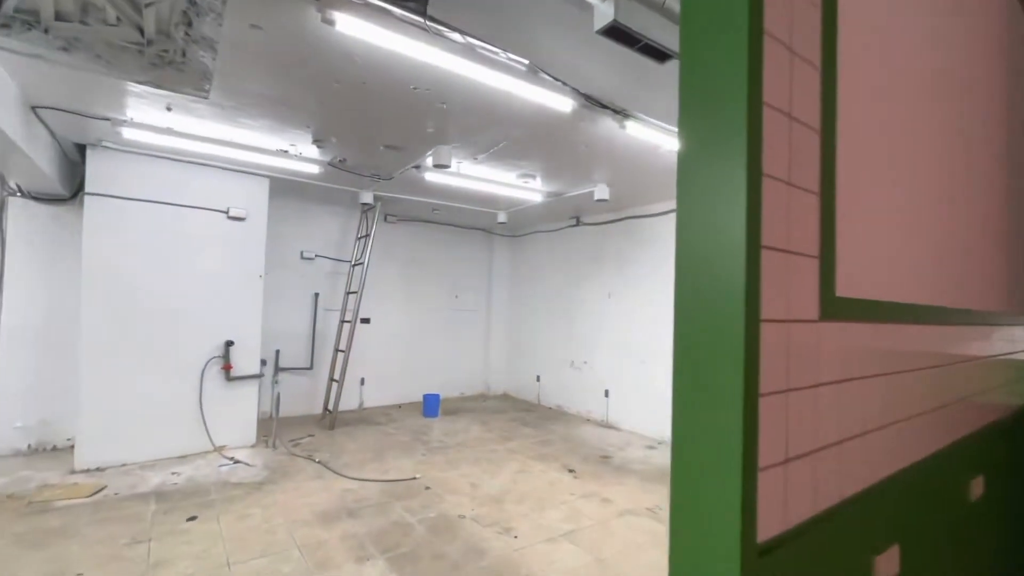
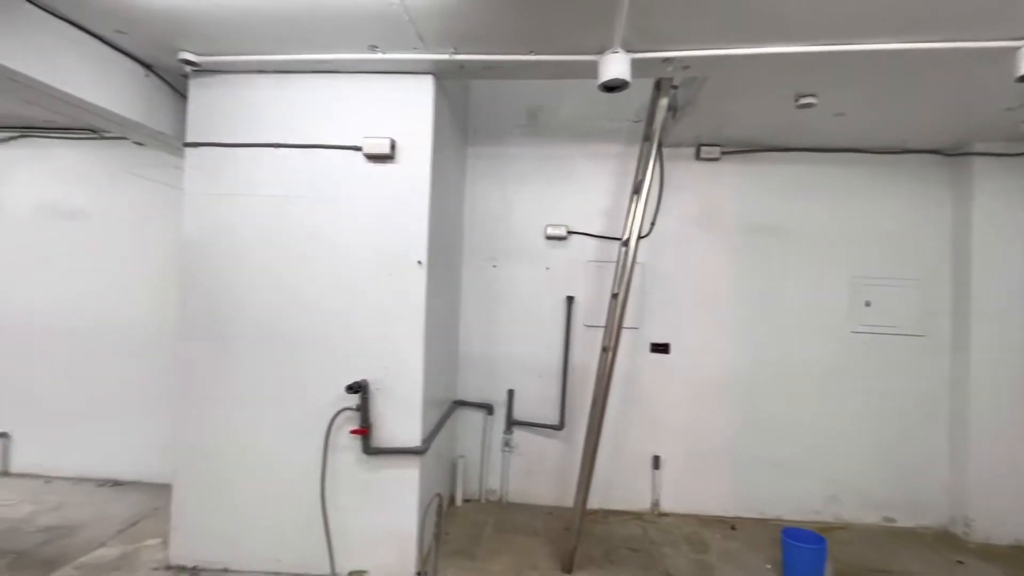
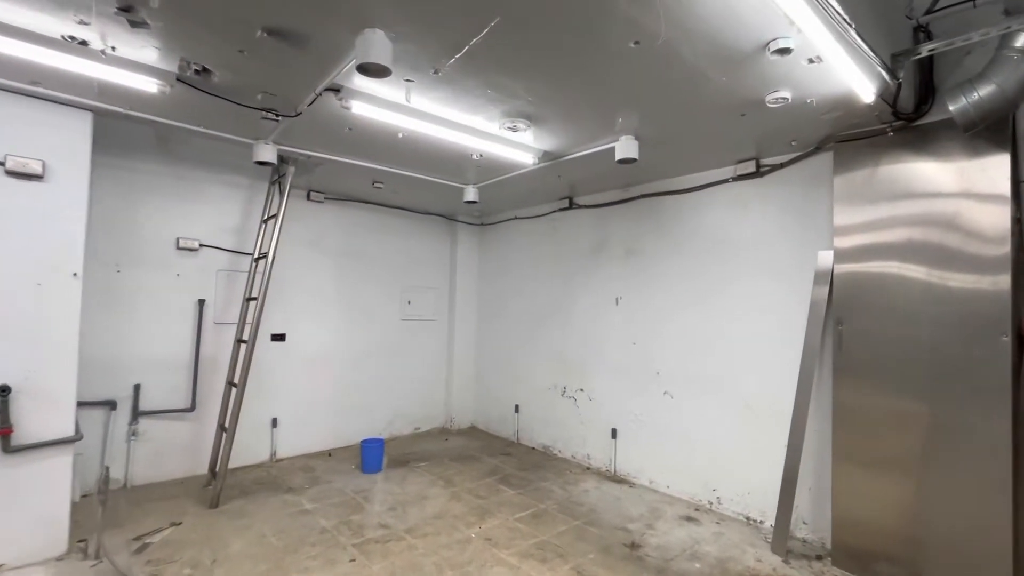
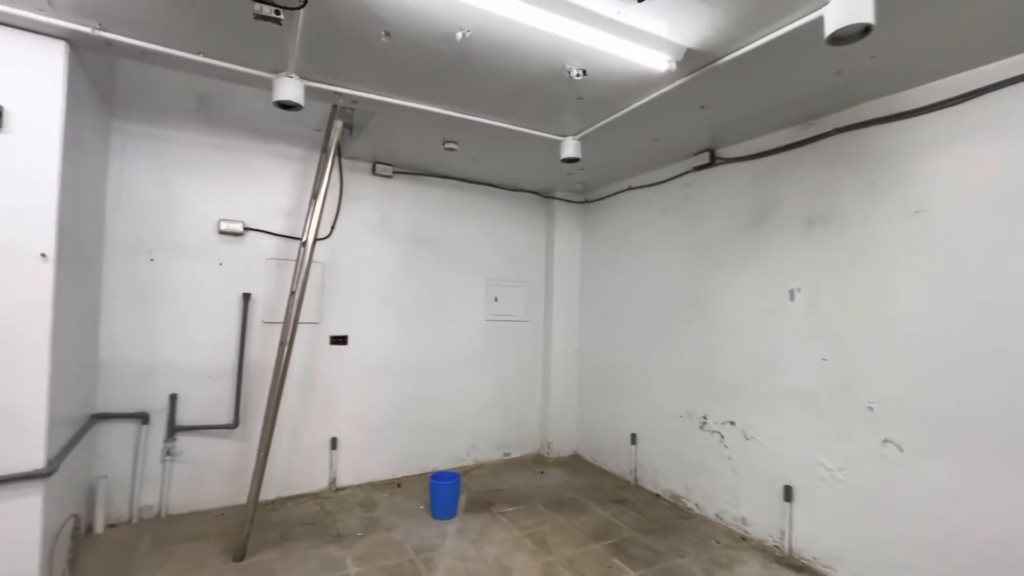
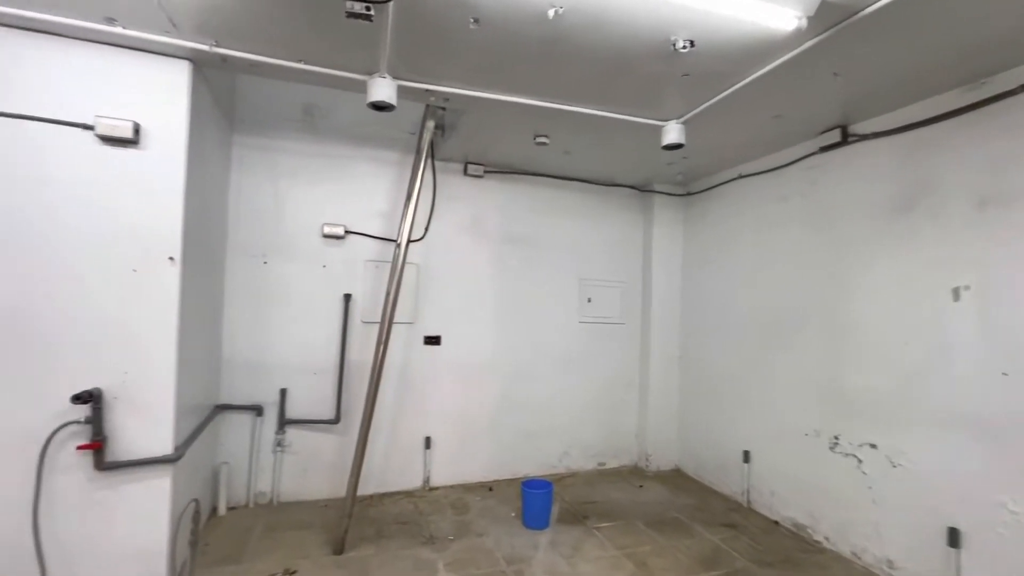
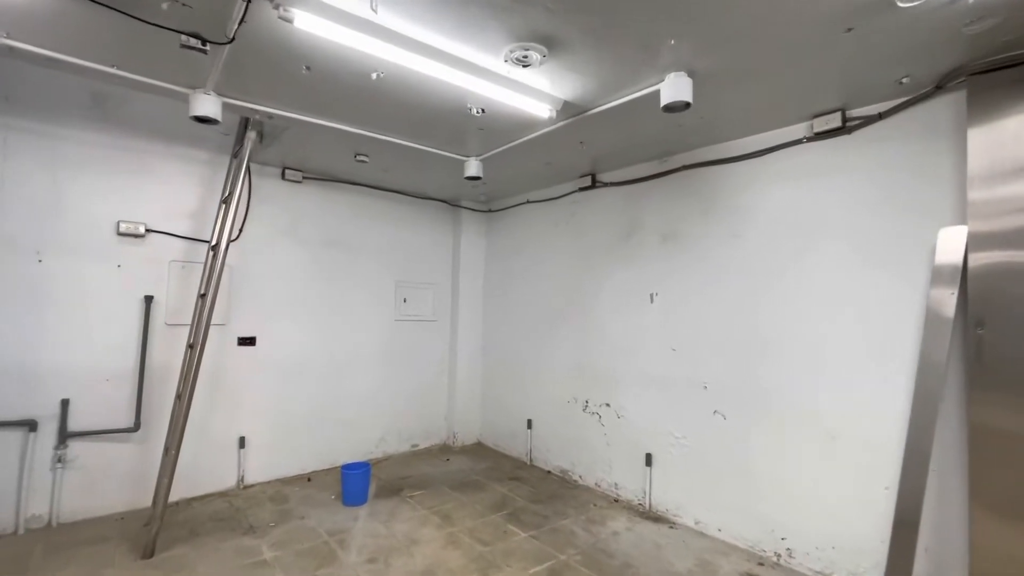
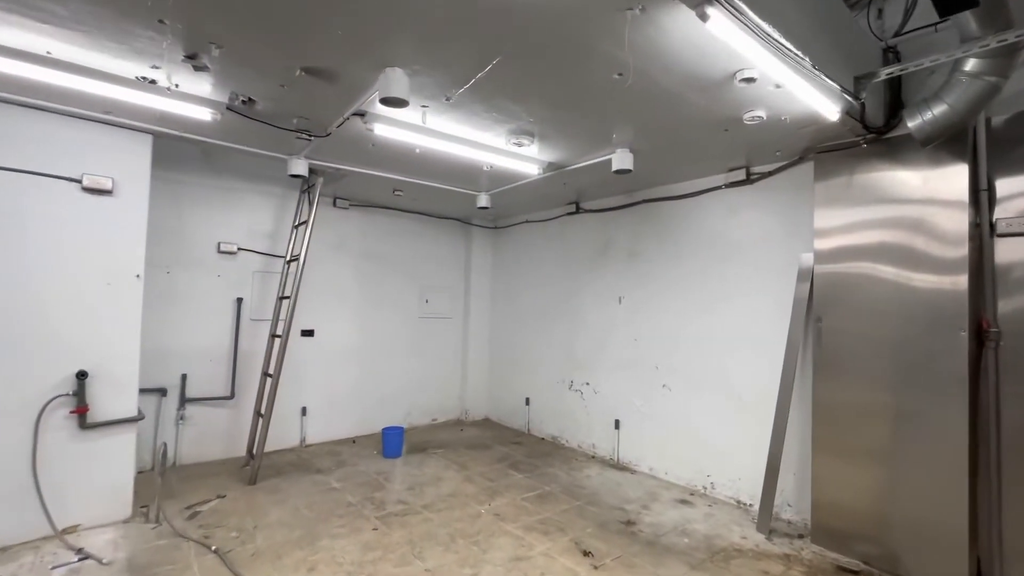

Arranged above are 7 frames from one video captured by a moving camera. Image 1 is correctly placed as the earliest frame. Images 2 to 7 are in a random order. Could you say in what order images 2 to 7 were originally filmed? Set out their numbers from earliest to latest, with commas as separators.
7, 3, 6, 4, 5, 2
